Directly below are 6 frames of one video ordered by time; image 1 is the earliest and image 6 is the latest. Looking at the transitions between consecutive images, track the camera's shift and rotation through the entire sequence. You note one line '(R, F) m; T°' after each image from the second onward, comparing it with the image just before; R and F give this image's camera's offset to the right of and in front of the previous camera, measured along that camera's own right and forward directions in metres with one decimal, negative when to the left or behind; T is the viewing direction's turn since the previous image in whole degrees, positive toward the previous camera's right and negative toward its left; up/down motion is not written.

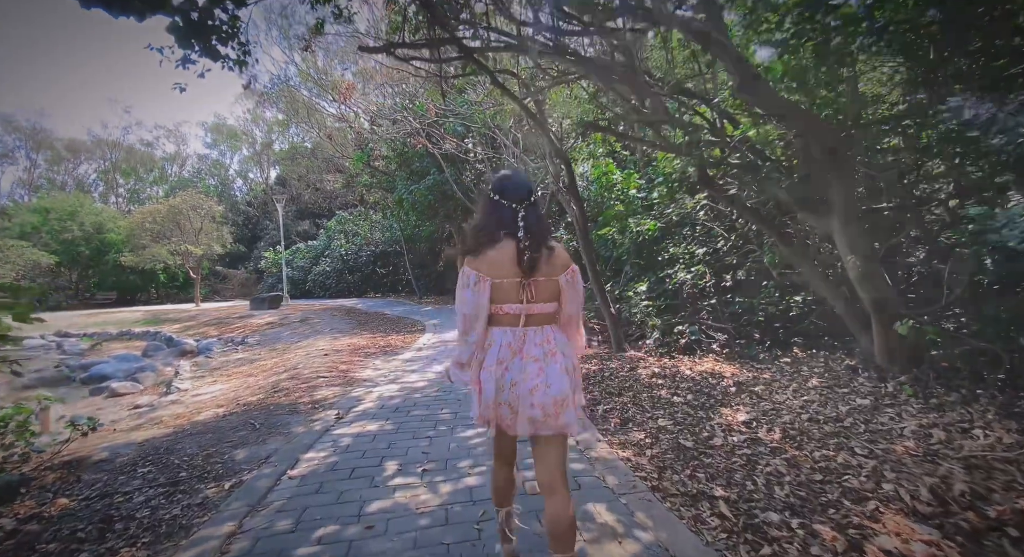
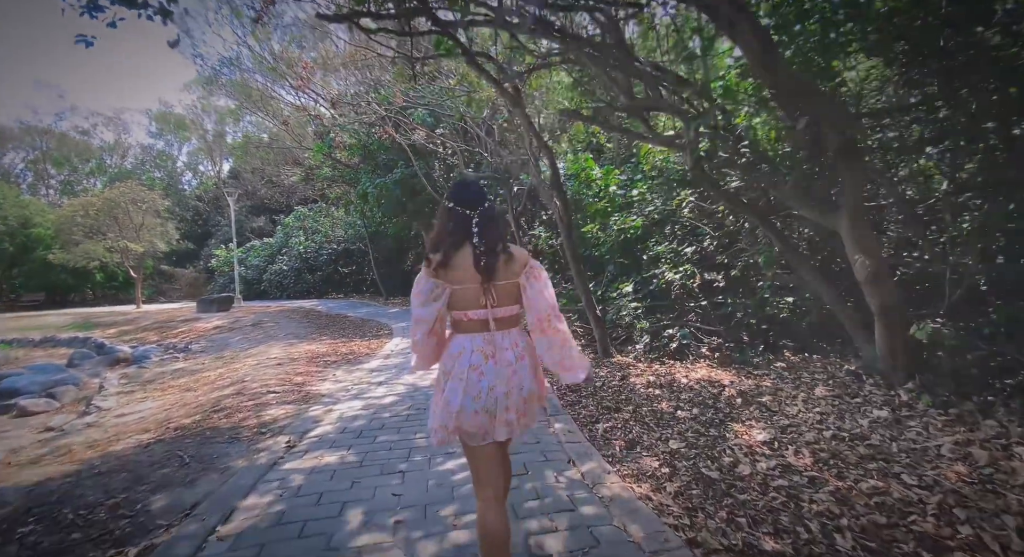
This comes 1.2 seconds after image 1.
(-0.1, +0.5) m; +4°
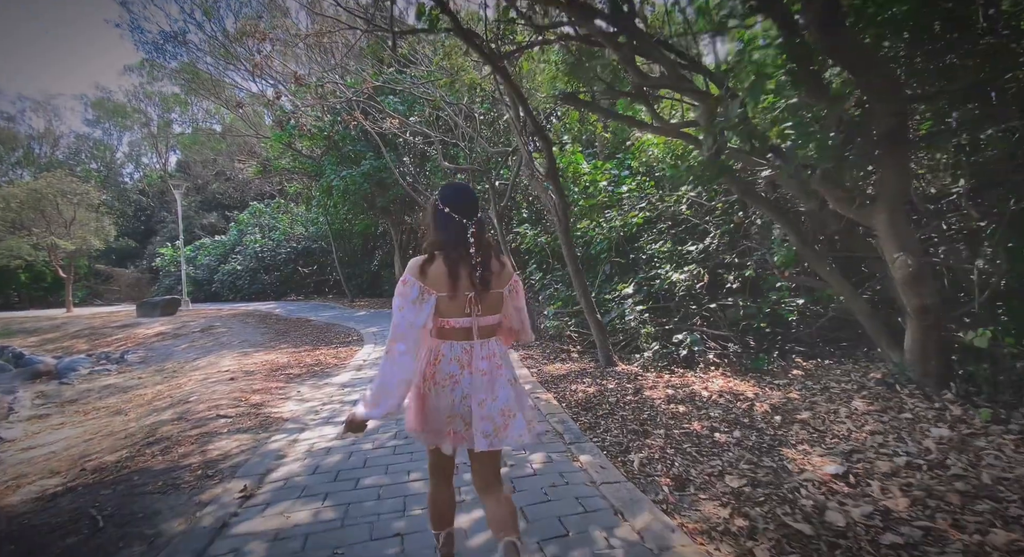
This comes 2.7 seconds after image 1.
(-0.3, +0.6) m; +4°
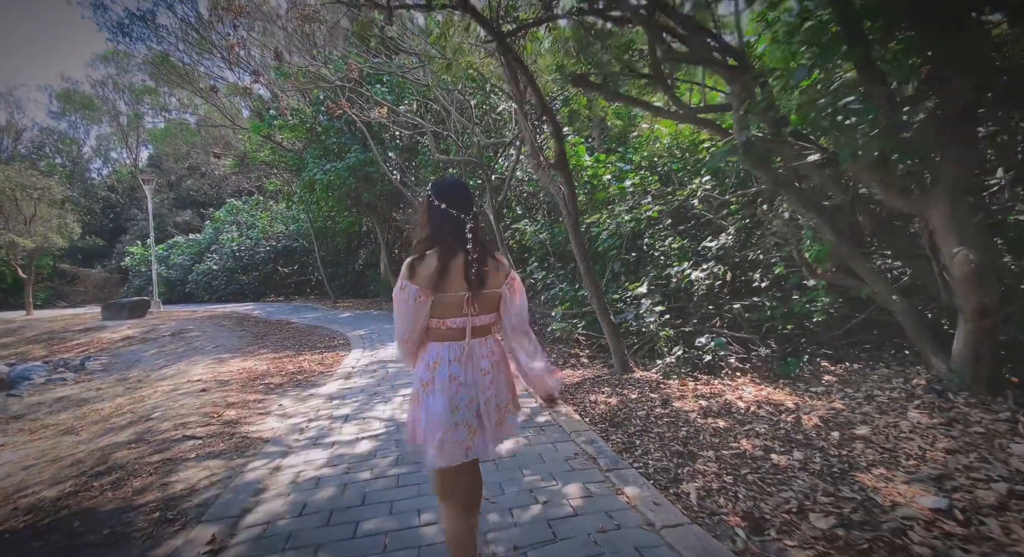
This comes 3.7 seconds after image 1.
(-0.2, +0.5) m; +2°
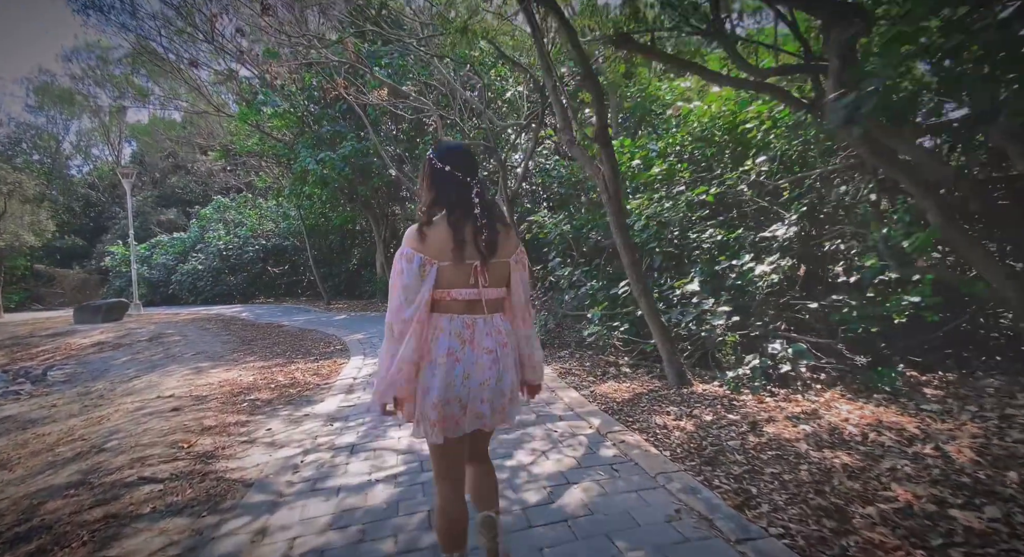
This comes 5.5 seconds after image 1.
(-0.3, +0.8) m; +1°
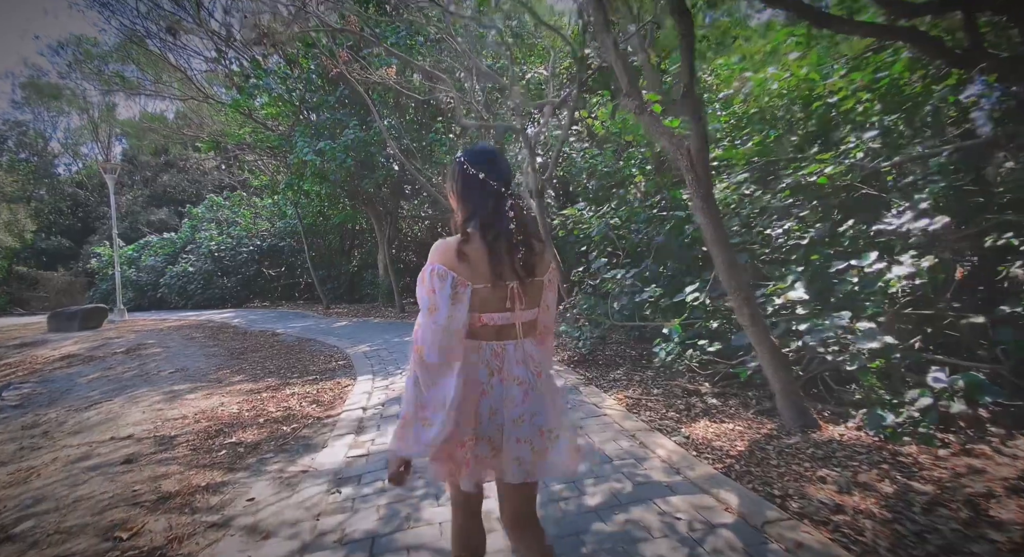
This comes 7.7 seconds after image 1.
(-0.4, +1.0) m; 0°
